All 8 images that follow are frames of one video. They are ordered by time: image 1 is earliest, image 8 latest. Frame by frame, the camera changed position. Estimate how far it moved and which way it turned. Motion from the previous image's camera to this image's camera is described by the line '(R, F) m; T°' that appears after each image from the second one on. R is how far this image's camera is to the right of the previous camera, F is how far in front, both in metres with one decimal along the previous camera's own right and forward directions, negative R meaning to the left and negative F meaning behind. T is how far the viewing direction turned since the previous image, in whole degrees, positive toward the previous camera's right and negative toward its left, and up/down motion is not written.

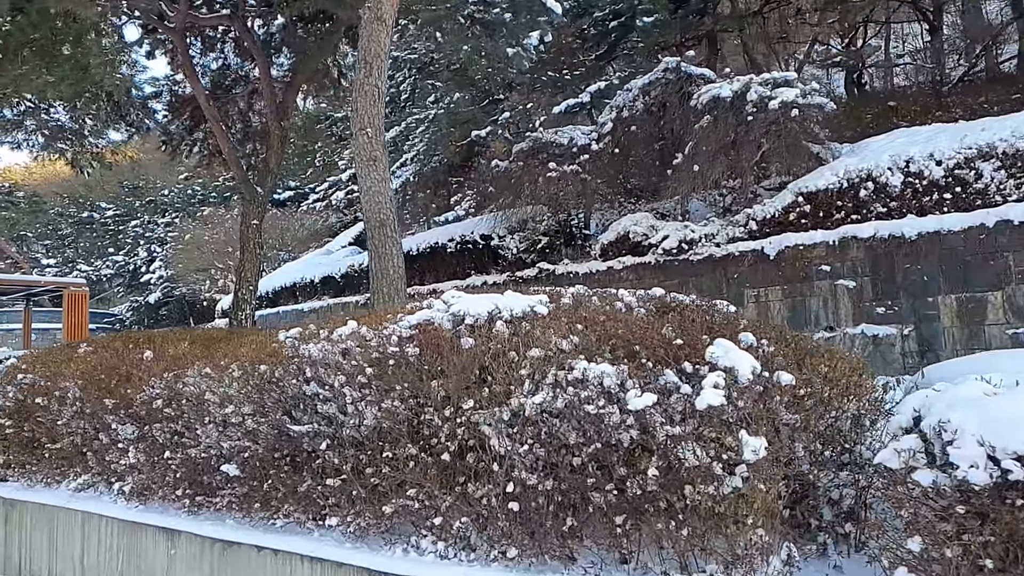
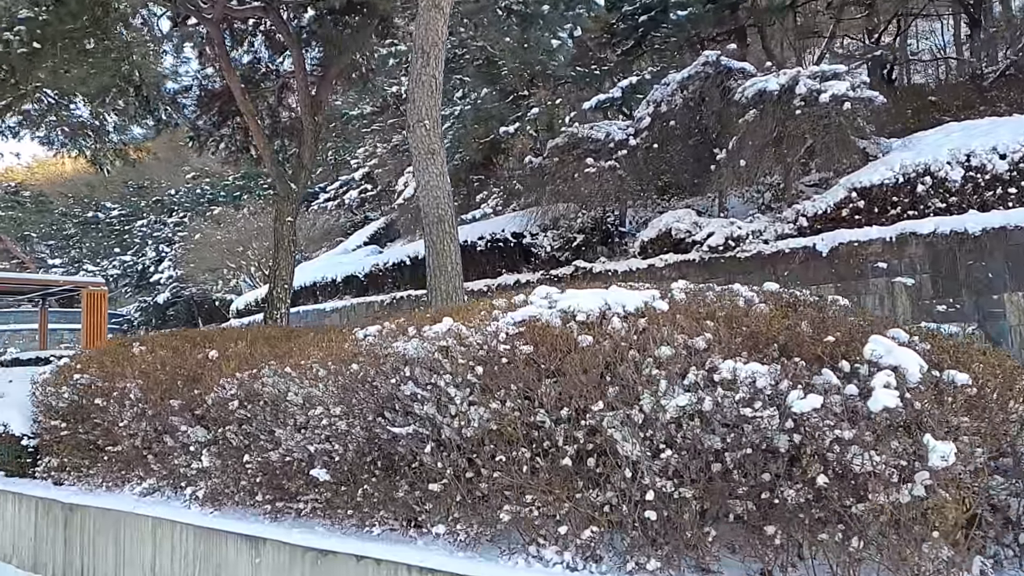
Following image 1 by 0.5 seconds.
(-0.5, +0.2) m; 0°
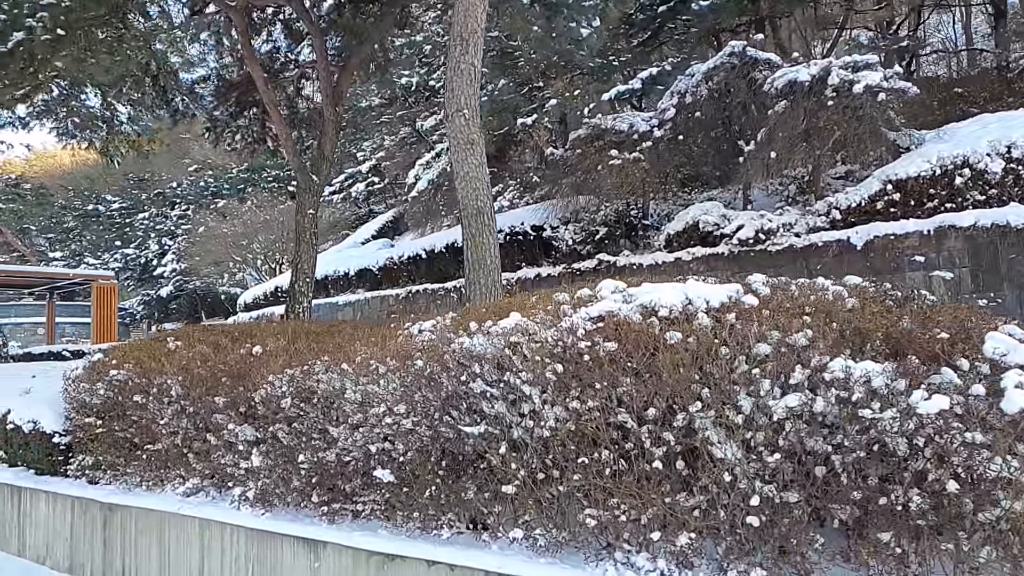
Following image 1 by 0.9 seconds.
(-0.4, +0.1) m; 0°
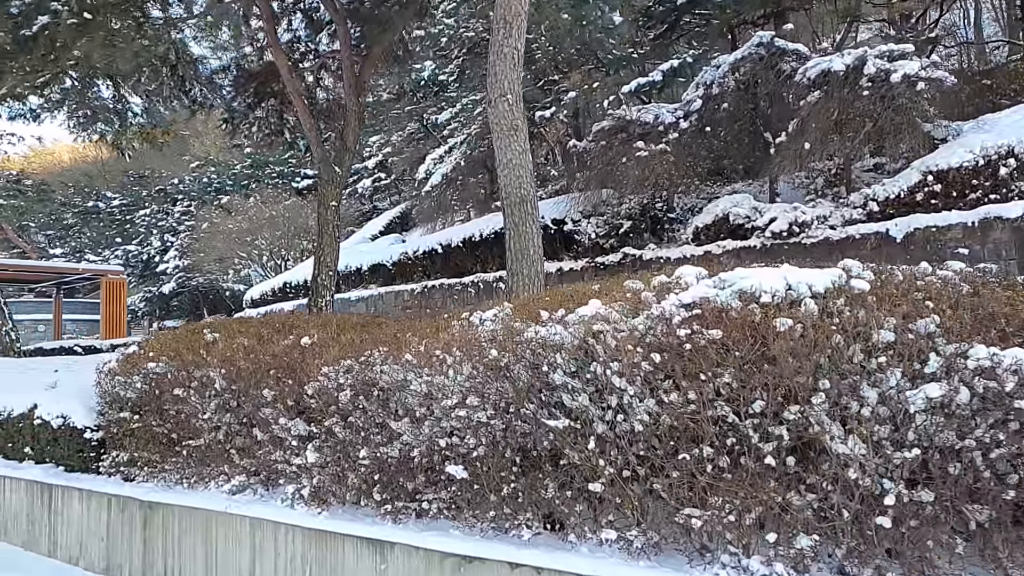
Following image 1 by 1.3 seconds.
(-0.4, +0.2) m; 0°
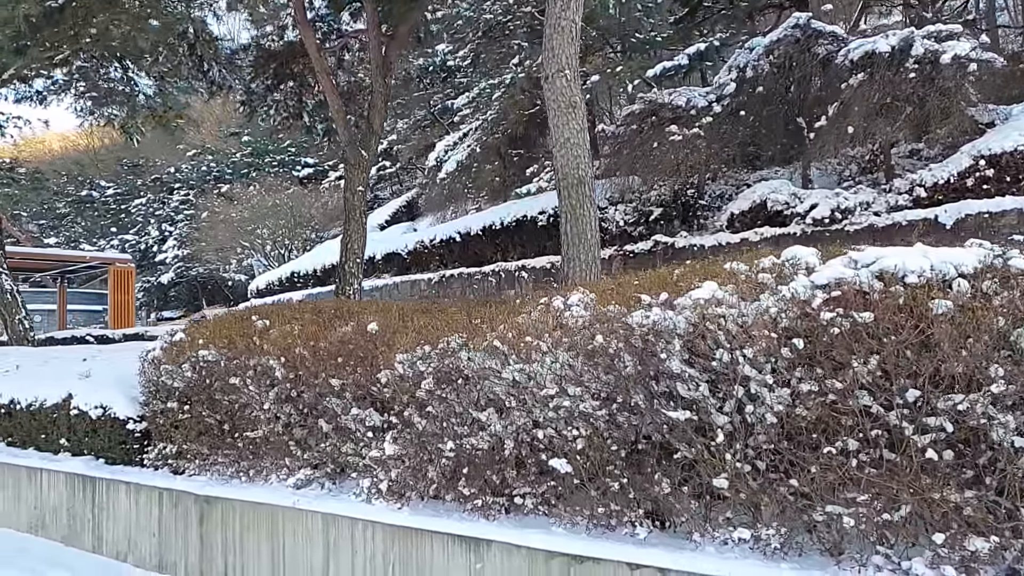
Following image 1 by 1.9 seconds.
(-0.5, +0.2) m; 0°
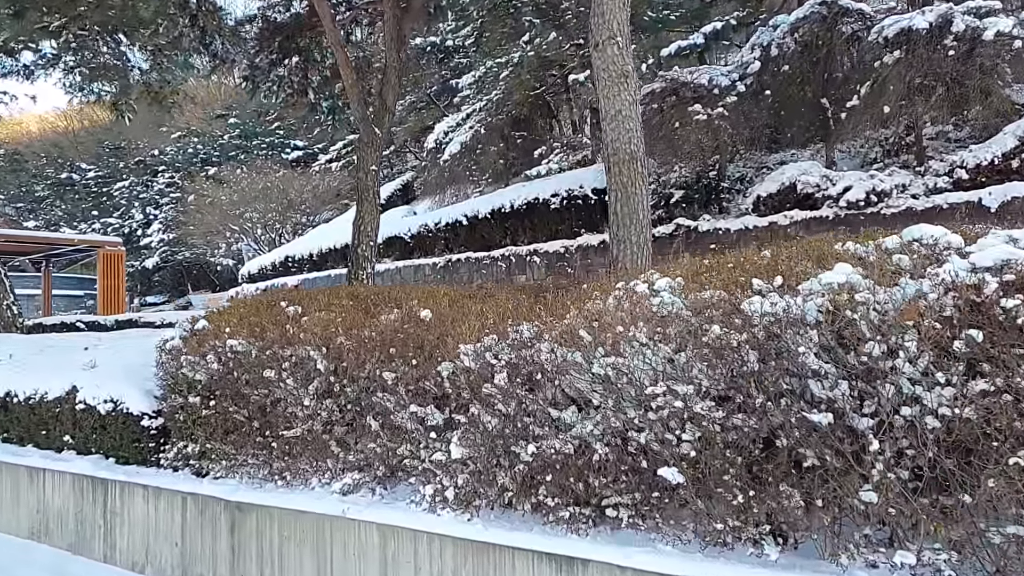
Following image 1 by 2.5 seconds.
(-0.4, +0.4) m; +1°
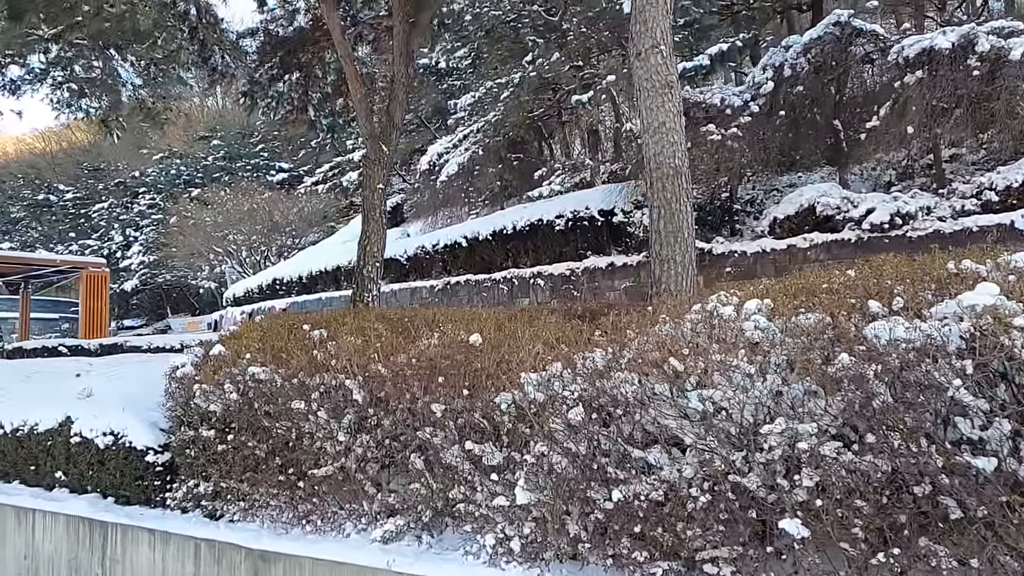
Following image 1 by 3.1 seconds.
(-0.4, +0.4) m; +2°
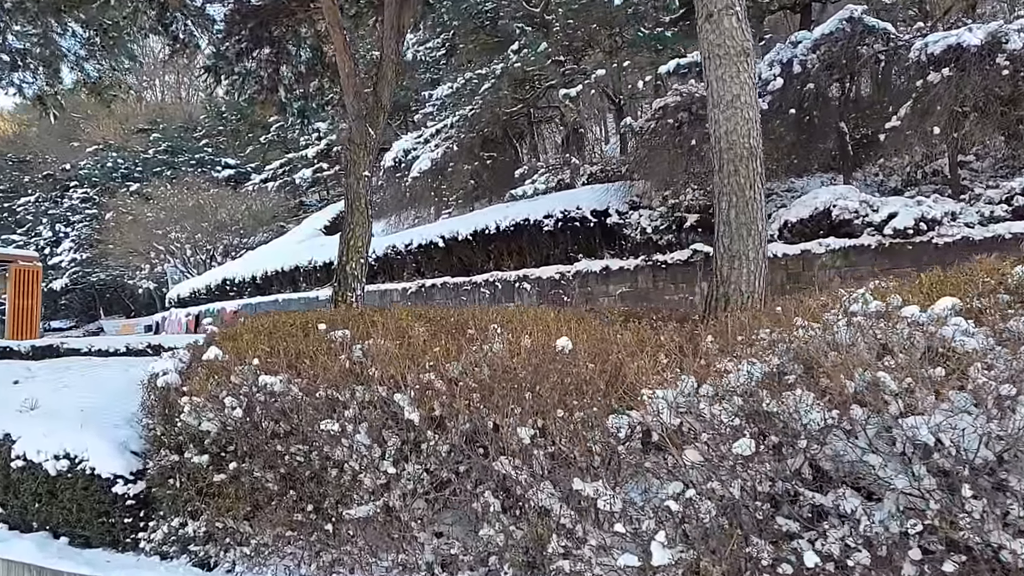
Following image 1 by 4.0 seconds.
(-0.6, +0.8) m; +4°
